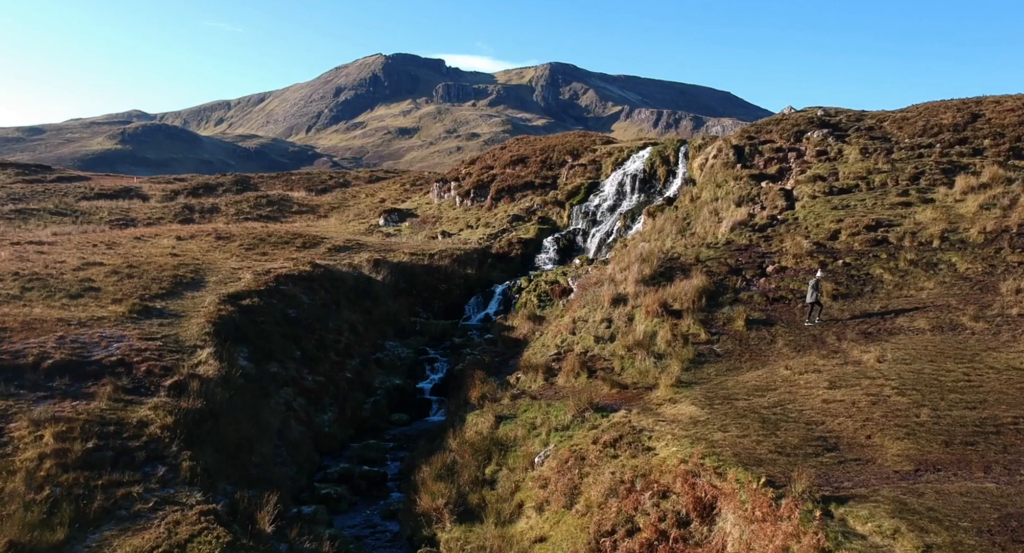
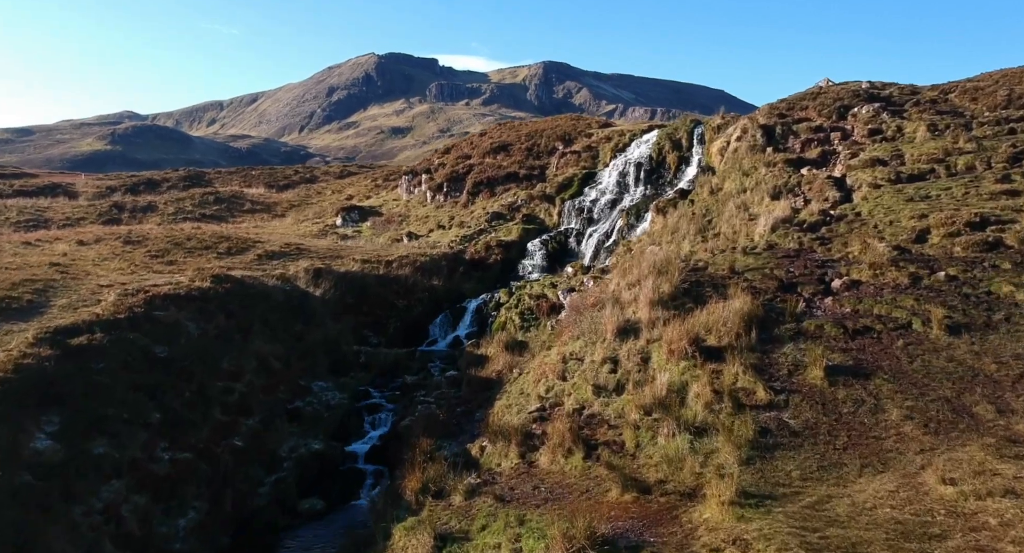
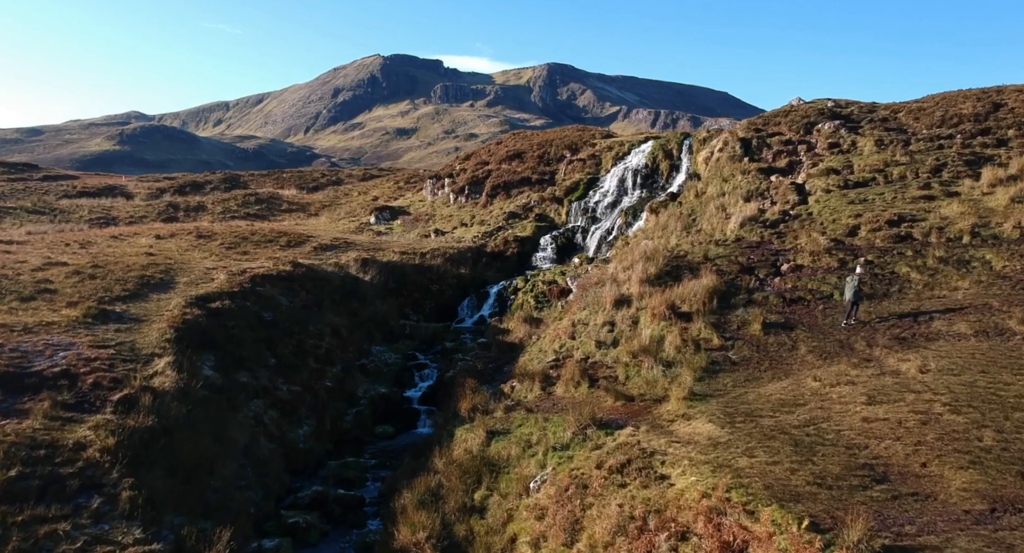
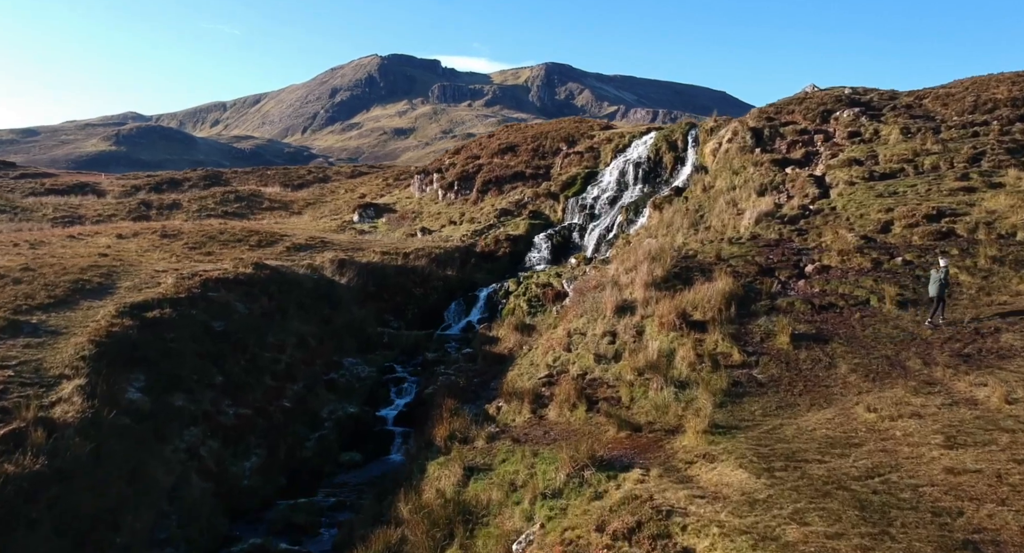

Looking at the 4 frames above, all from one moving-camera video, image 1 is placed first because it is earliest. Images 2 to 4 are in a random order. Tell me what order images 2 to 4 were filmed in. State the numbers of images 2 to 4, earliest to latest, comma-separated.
3, 4, 2
